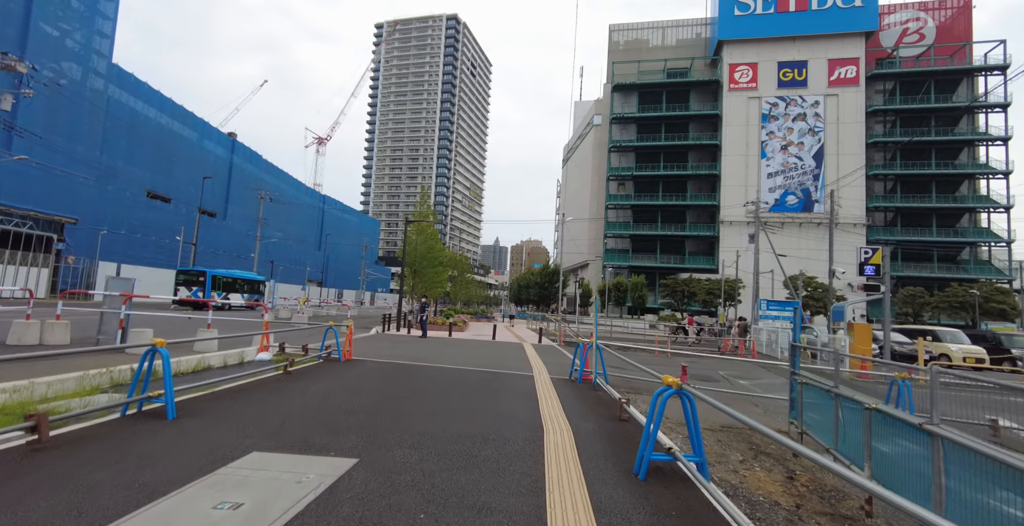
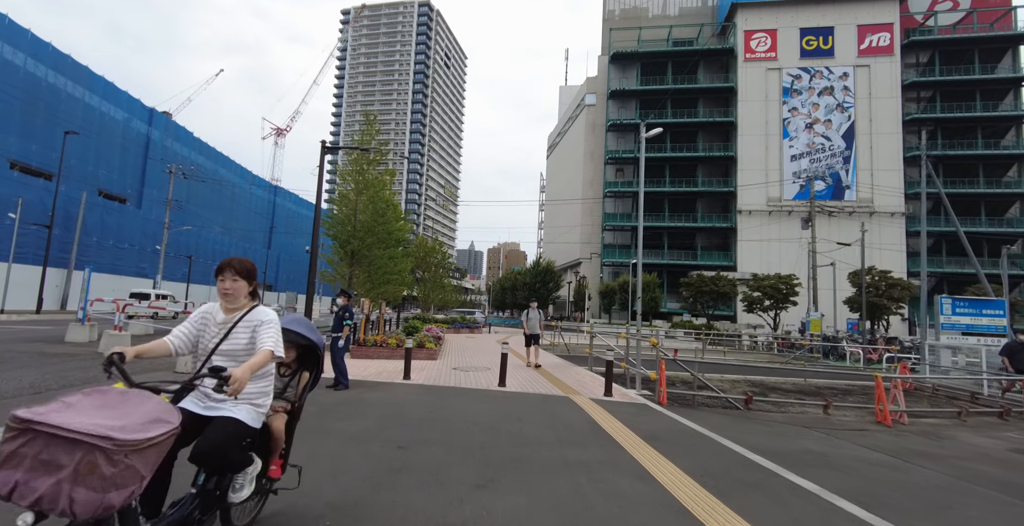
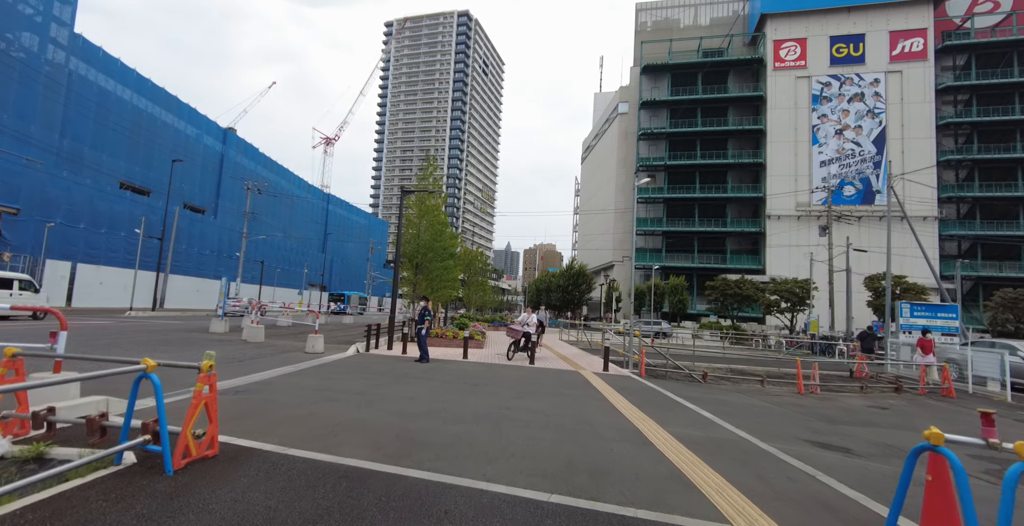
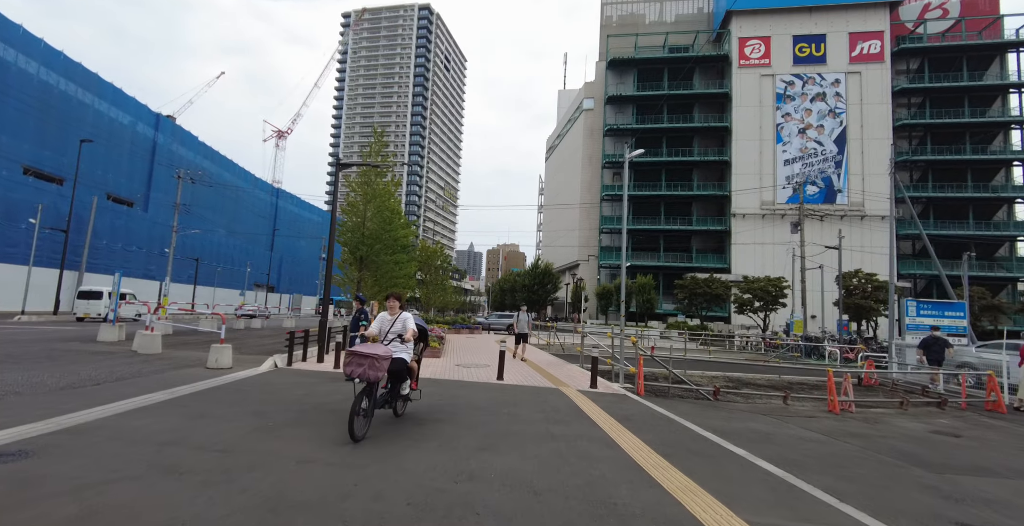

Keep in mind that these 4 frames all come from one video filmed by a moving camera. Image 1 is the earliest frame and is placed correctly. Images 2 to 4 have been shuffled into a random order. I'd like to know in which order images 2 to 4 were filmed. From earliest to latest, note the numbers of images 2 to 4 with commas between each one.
3, 4, 2
